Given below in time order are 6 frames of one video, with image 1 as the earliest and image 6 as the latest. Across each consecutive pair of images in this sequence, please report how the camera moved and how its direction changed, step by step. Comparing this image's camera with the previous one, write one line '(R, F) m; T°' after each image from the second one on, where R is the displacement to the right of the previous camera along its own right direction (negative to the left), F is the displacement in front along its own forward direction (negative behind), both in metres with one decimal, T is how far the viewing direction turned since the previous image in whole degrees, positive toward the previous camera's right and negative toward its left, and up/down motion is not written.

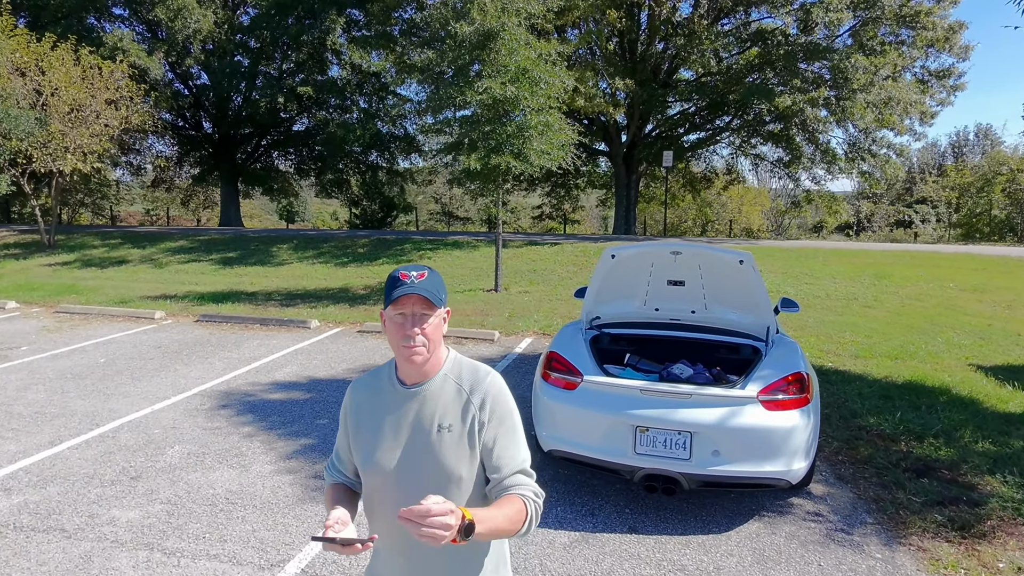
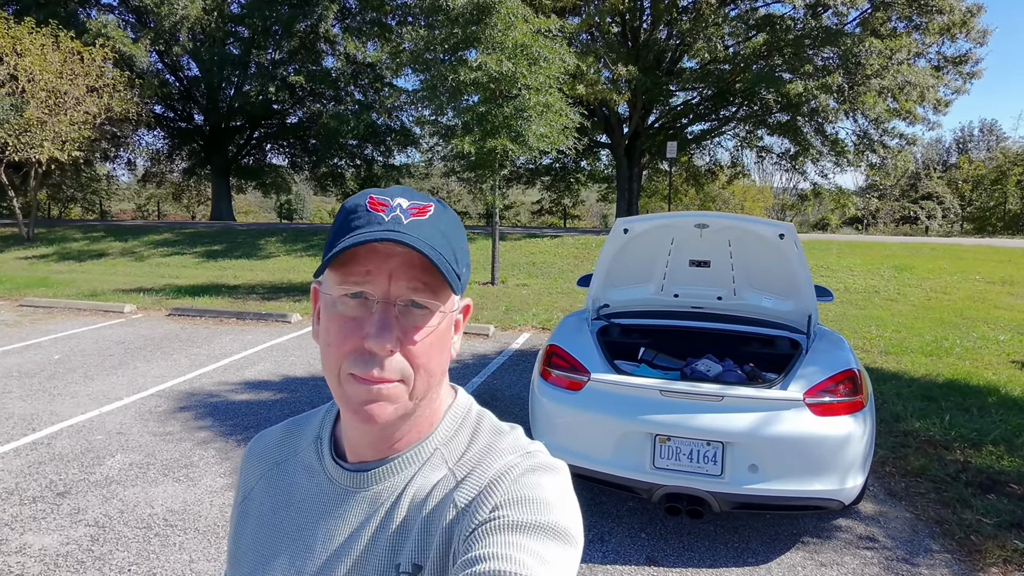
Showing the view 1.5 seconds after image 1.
(0.0, +0.6) m; 0°
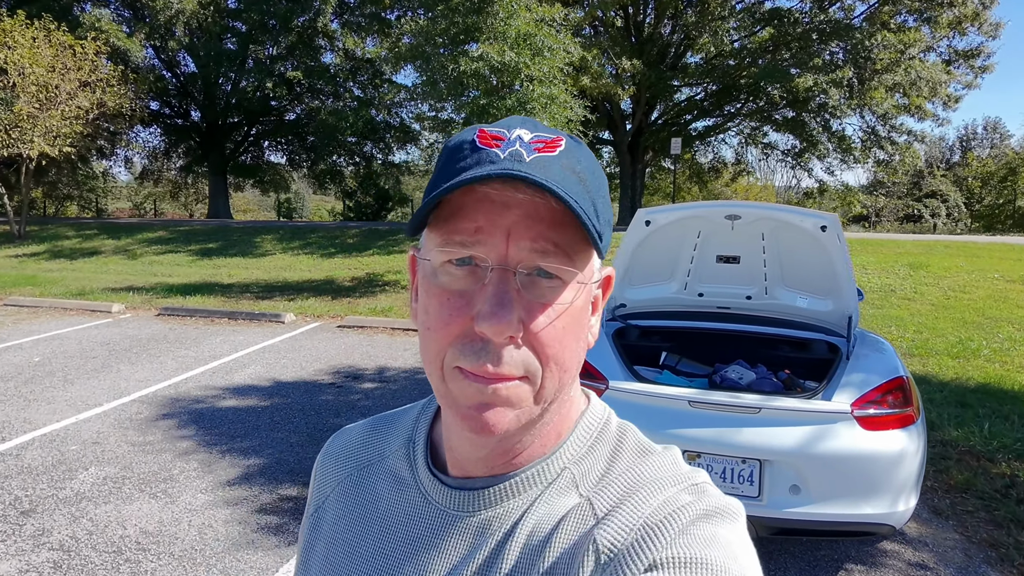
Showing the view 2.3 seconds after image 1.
(0.0, +0.3) m; 0°
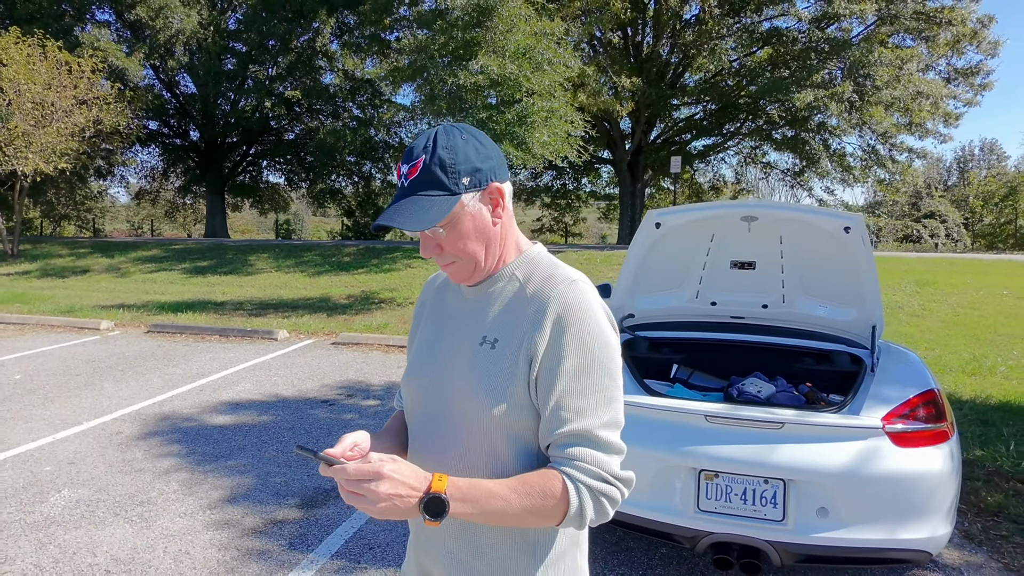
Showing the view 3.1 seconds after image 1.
(0.0, +0.2) m; 0°
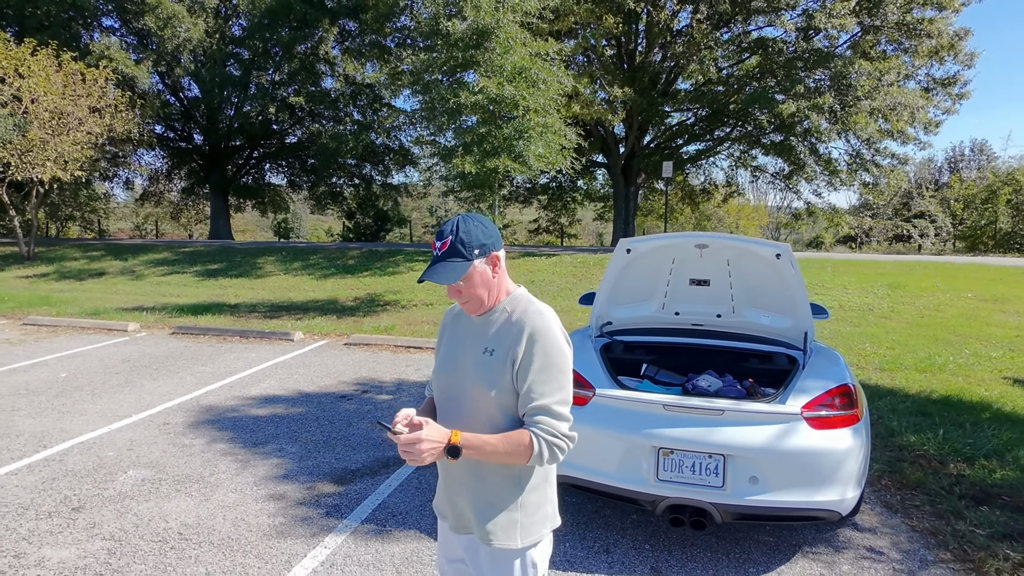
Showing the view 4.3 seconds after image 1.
(0.0, -0.6) m; 0°
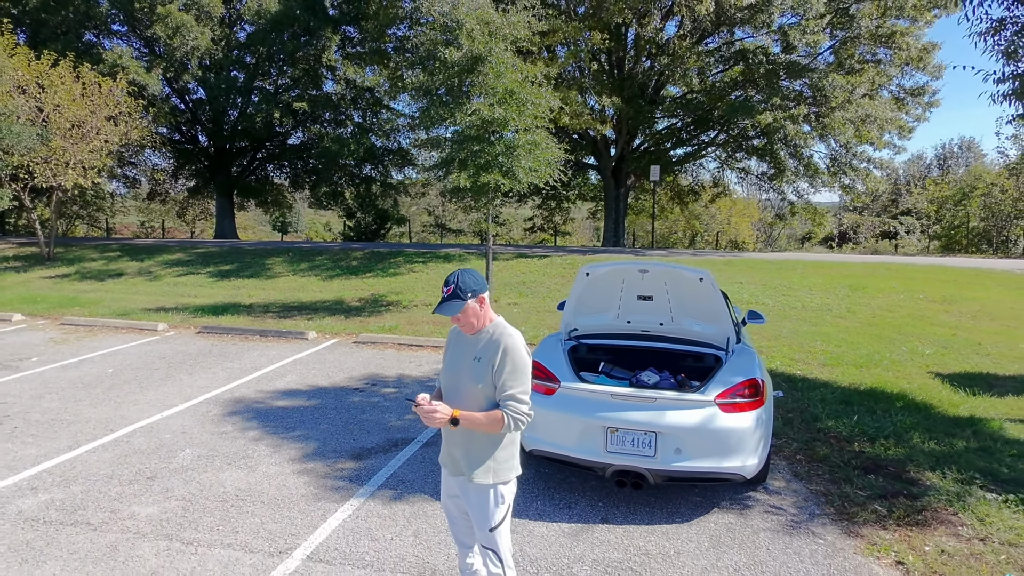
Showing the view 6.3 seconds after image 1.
(+0.1, -0.9) m; 0°
